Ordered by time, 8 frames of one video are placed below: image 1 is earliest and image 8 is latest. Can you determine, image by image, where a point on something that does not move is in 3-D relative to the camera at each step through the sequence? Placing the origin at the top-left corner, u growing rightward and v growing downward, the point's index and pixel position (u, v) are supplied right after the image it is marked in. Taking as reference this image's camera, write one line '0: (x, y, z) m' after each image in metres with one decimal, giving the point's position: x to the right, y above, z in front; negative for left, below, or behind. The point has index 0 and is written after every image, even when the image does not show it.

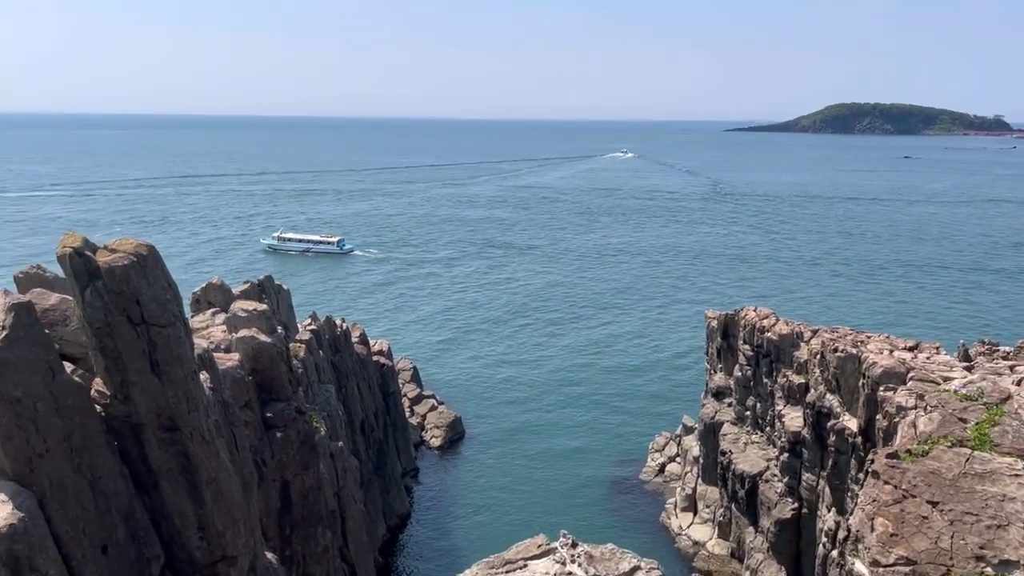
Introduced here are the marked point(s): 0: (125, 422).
0: (-8.6, -3.0, +19.2) m
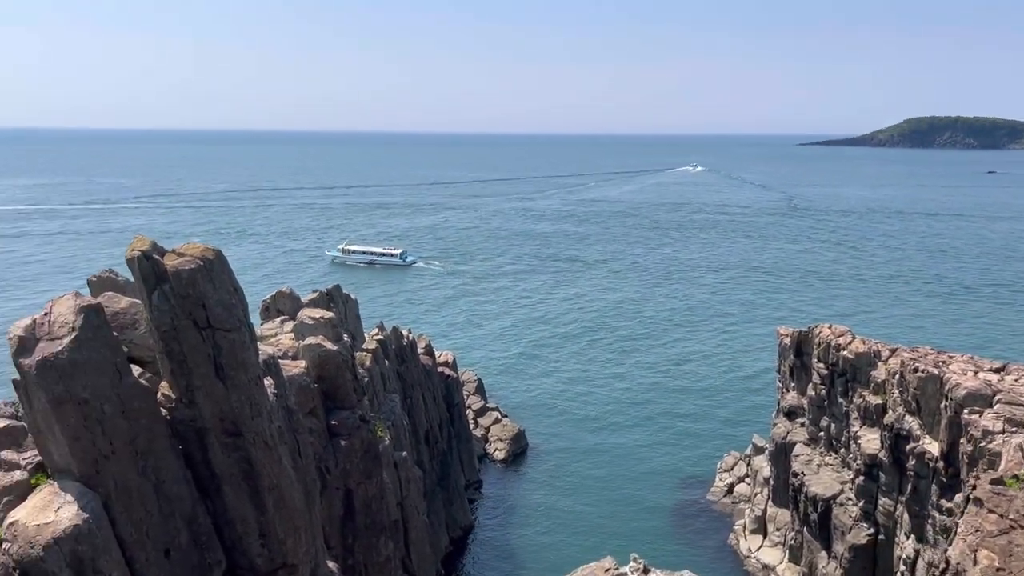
0: (-7.1, -3.1, +19.2) m
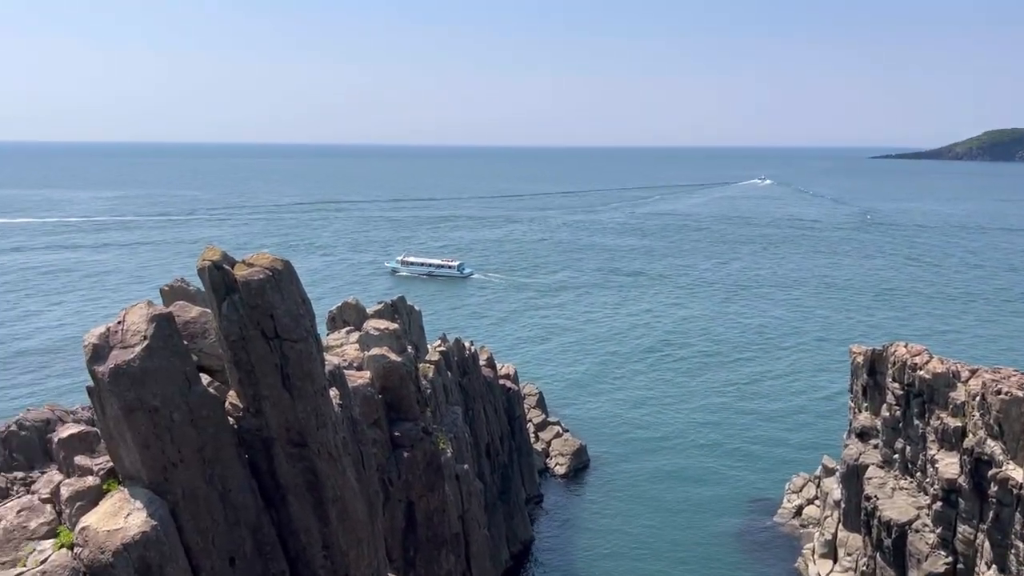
0: (-5.7, -3.3, +19.3) m
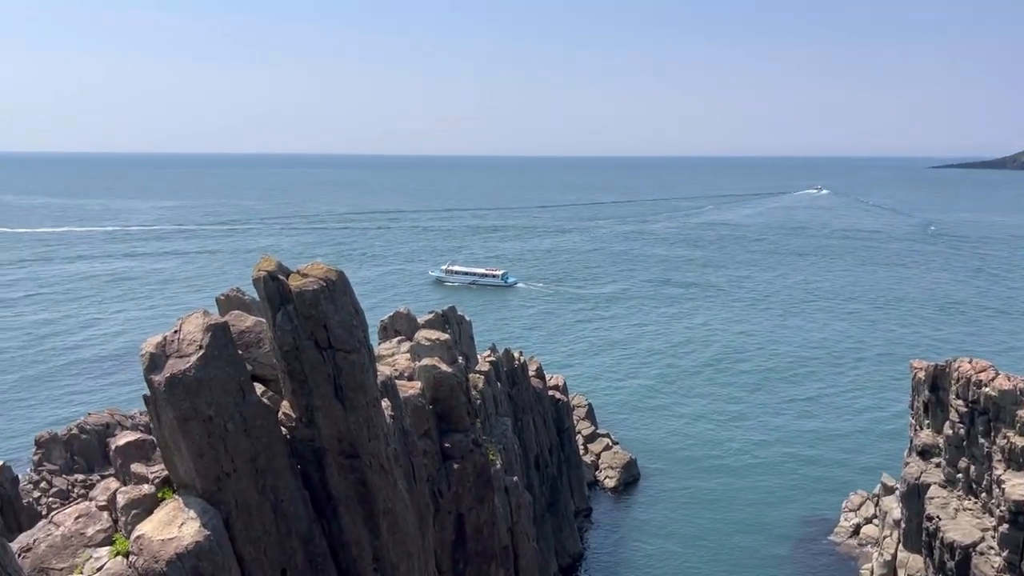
0: (-4.5, -3.5, +19.2) m
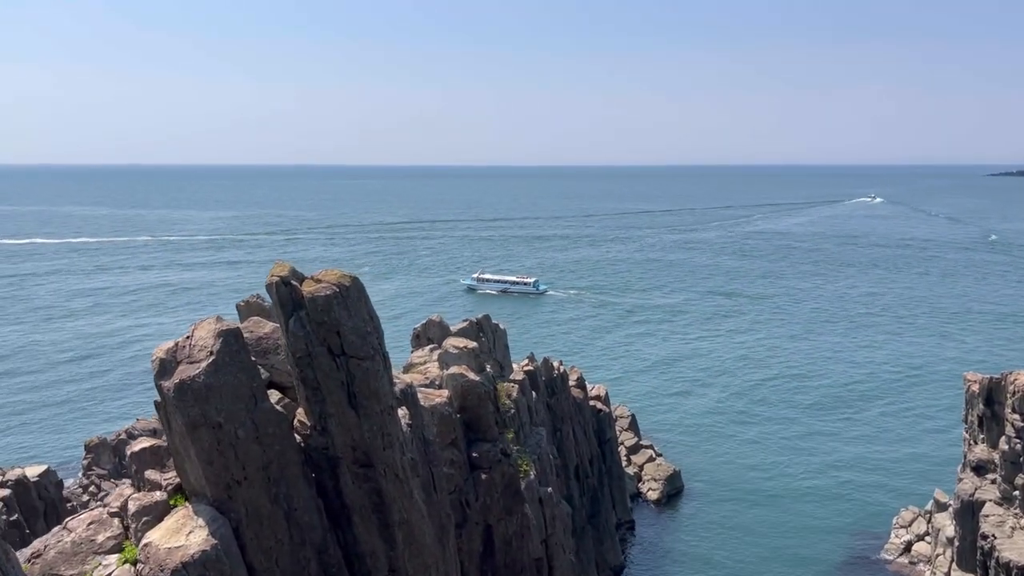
0: (-4.1, -3.6, +18.9) m
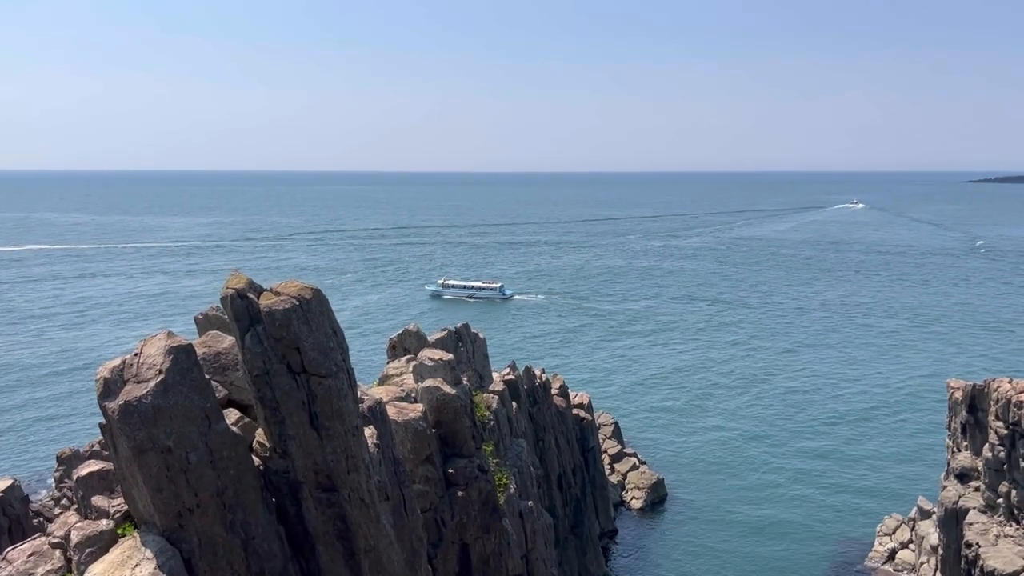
0: (-4.7, -3.9, +17.8) m
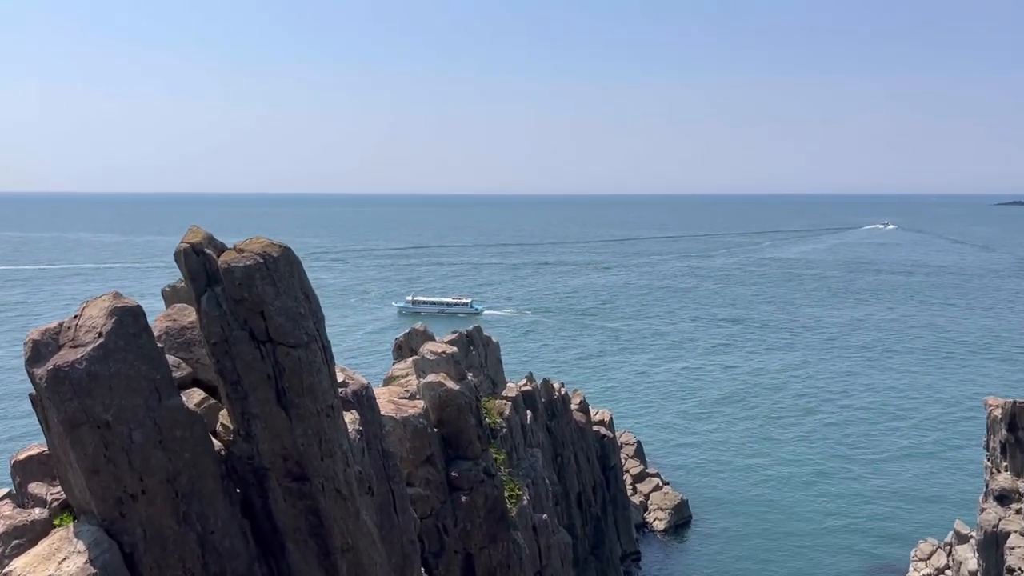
0: (-4.7, -3.2, +15.6) m
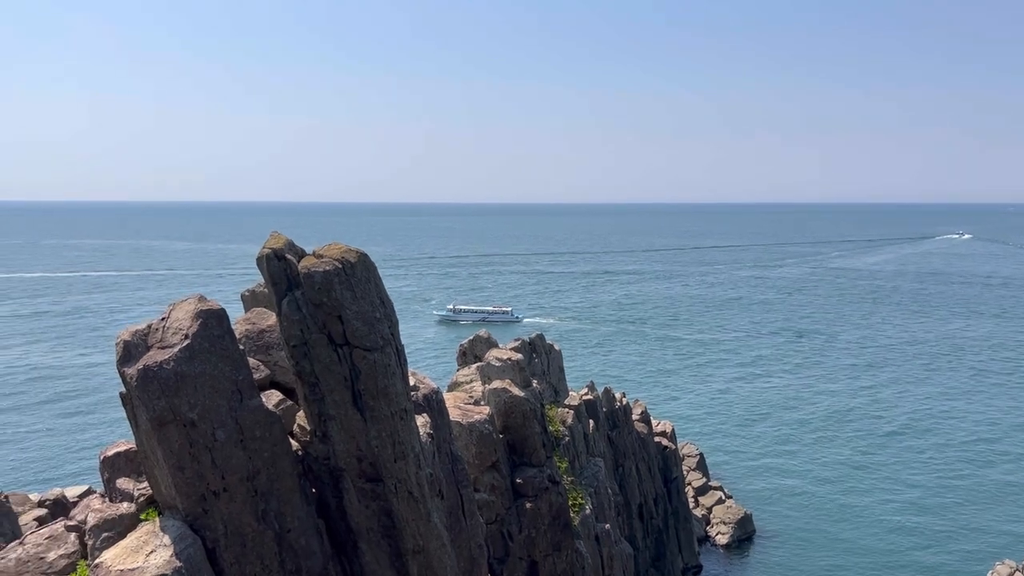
0: (-3.5, -3.3, +15.9) m
